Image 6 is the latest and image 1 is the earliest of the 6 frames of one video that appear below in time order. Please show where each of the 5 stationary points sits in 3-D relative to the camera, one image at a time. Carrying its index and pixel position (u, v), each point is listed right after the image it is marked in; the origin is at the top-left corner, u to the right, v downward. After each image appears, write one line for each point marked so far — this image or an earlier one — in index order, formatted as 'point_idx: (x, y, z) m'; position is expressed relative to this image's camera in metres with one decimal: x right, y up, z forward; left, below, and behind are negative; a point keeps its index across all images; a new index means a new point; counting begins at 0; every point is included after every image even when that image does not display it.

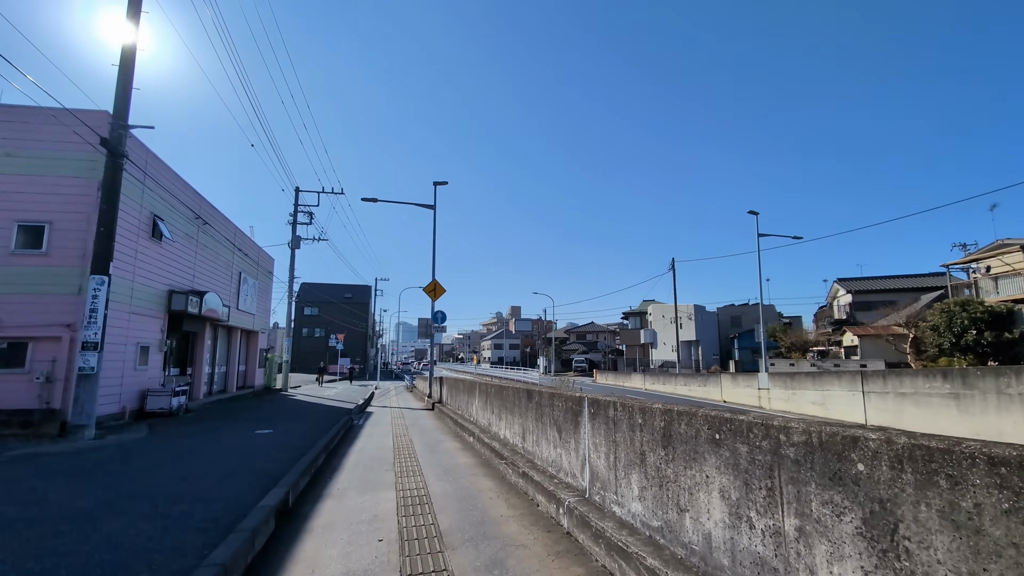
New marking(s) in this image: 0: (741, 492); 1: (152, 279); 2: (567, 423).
0: (+1.1, -1.0, +2.5) m
1: (-9.9, +0.3, +14.3) m
2: (+0.5, -1.2, +4.9) m
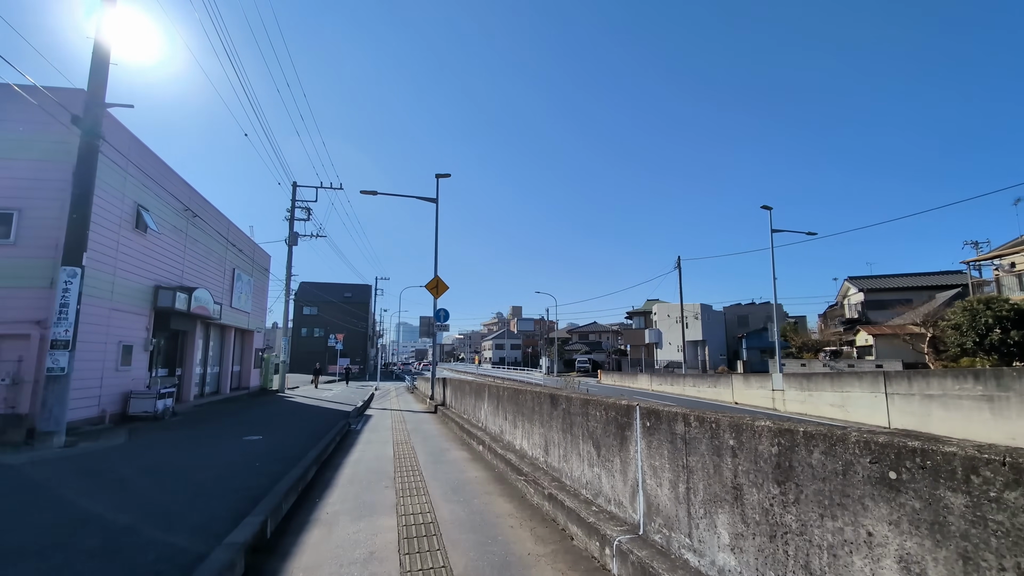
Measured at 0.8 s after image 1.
0: (+1.3, -0.8, +1.6) m
1: (-9.7, +0.4, +13.4) m
2: (+0.7, -1.1, +3.9) m
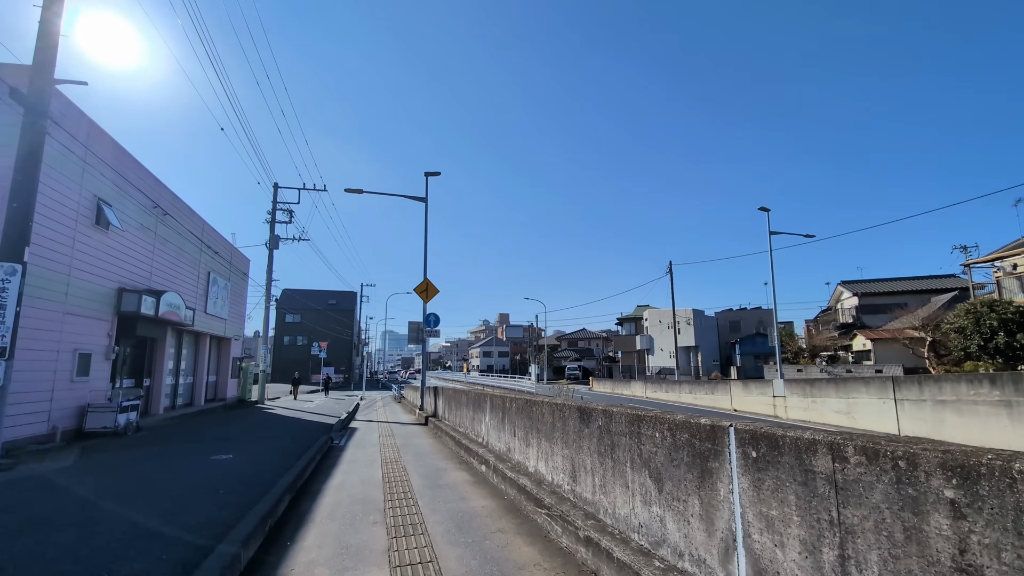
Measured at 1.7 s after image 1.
0: (+1.6, -0.7, +0.6) m
1: (-9.7, +0.3, +12.2) m
2: (+0.9, -1.0, +2.9) m
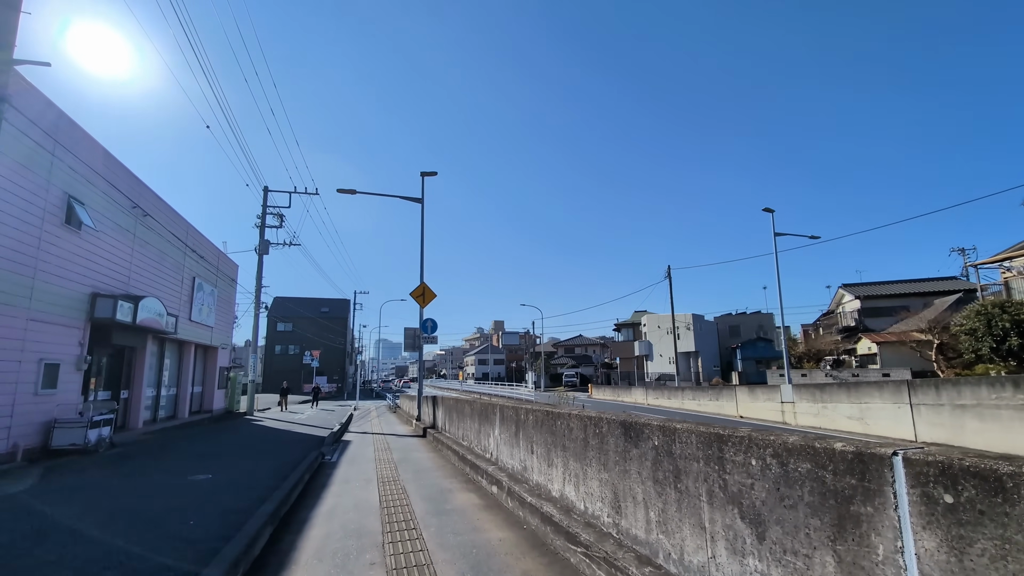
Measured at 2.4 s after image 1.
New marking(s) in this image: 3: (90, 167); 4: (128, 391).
0: (+1.8, -0.5, -0.2) m
1: (-9.6, +0.2, +11.2) m
2: (+1.2, -0.9, +2.1) m
3: (-9.8, +2.8, +12.1) m
4: (-11.0, -2.9, +14.9) m
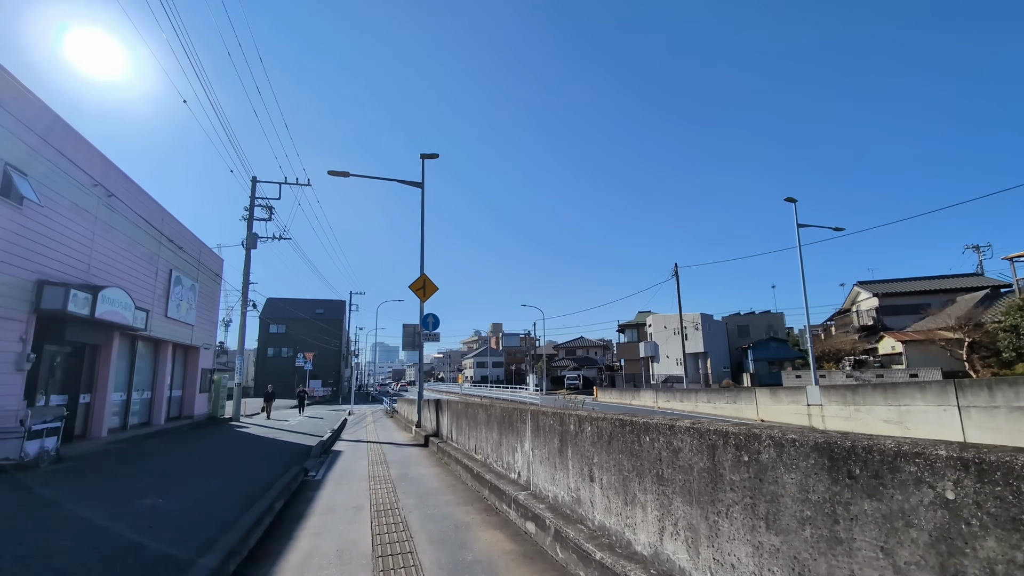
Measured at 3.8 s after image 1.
0: (+2.2, -0.2, -1.9) m
1: (-9.3, +0.5, +9.5) m
2: (+1.6, -0.5, +0.4) m
3: (-9.5, +3.1, +10.4) m
4: (-10.7, -2.7, +13.1) m
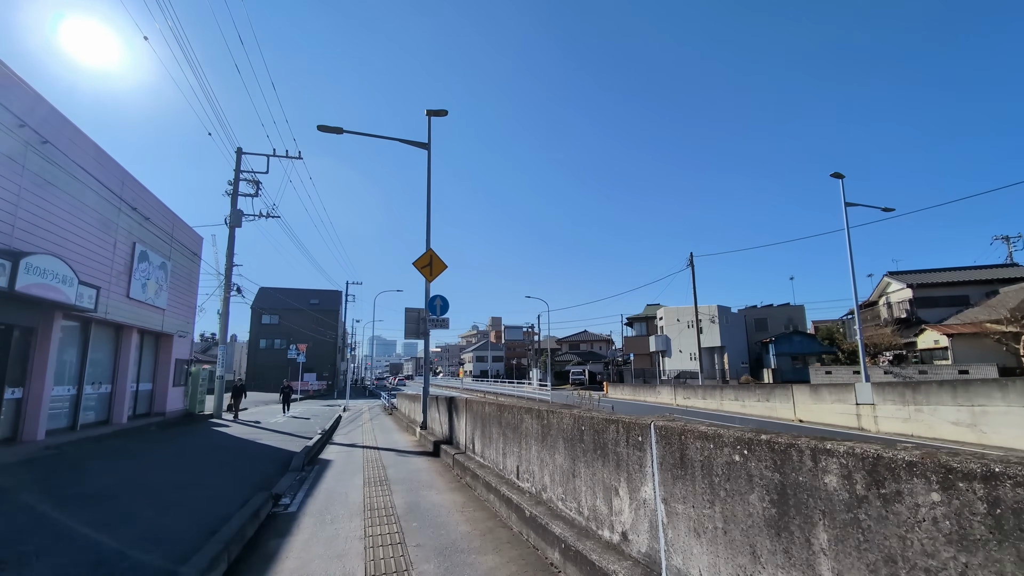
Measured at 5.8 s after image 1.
0: (+2.9, +0.2, -4.3) m
1: (-8.7, +1.1, +7.0) m
2: (+2.2, -0.1, -2.0) m
3: (-8.9, +3.7, +7.9) m
4: (-10.1, -2.1, +10.7) m
